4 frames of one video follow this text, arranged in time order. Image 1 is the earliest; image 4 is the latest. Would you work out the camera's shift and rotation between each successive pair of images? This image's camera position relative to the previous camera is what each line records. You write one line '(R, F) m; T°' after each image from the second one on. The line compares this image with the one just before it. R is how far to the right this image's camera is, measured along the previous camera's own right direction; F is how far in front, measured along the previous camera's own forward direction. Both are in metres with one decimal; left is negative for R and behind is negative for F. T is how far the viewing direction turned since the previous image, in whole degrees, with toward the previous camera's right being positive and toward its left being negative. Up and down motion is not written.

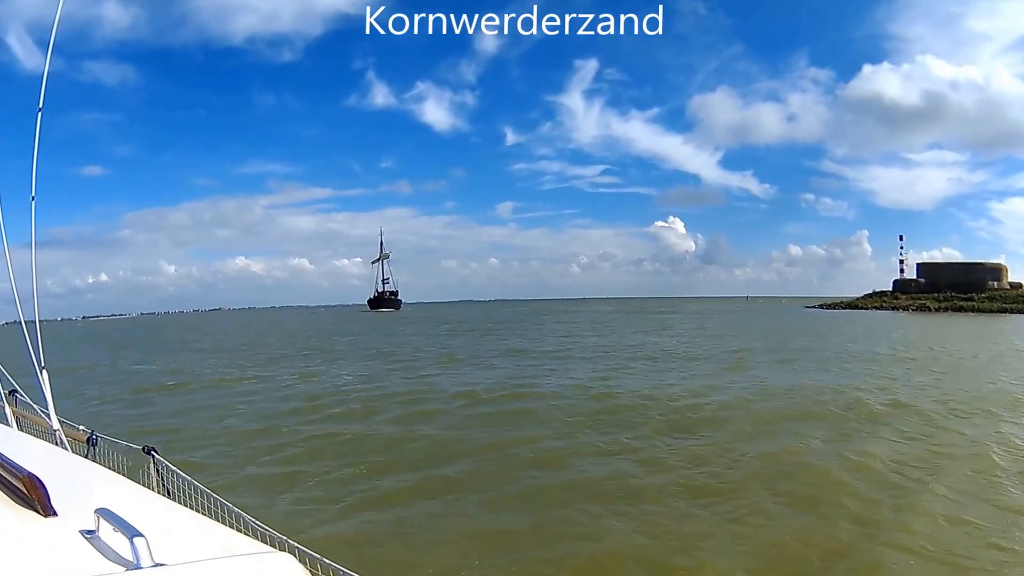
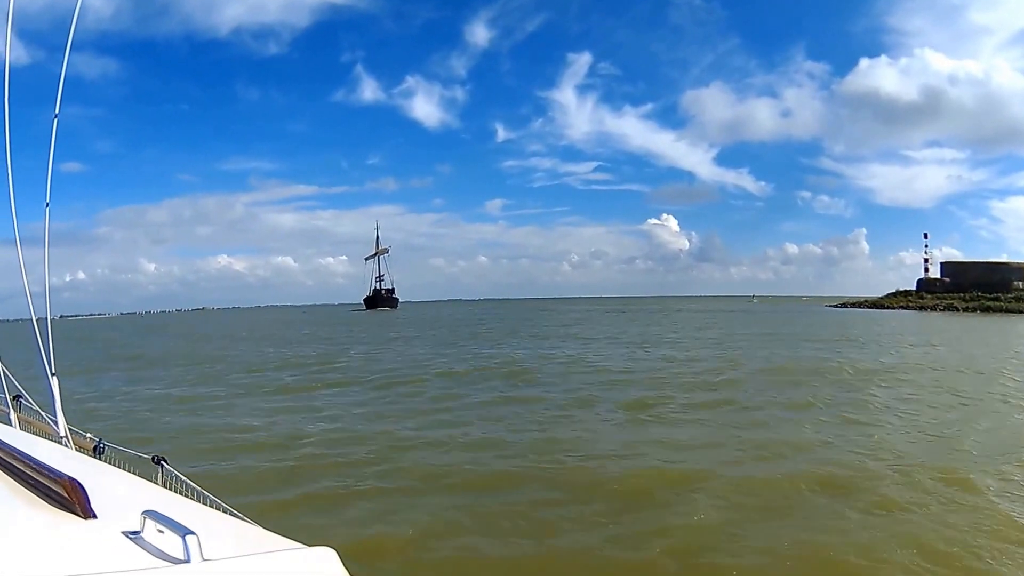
(-1.5, +2.6) m; +2°
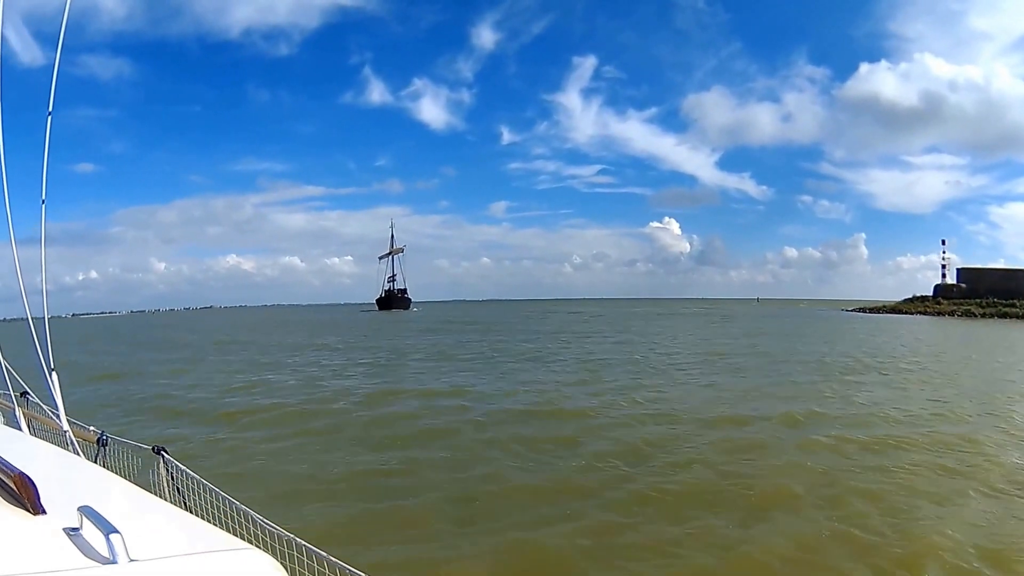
(-0.5, -1.4) m; 0°
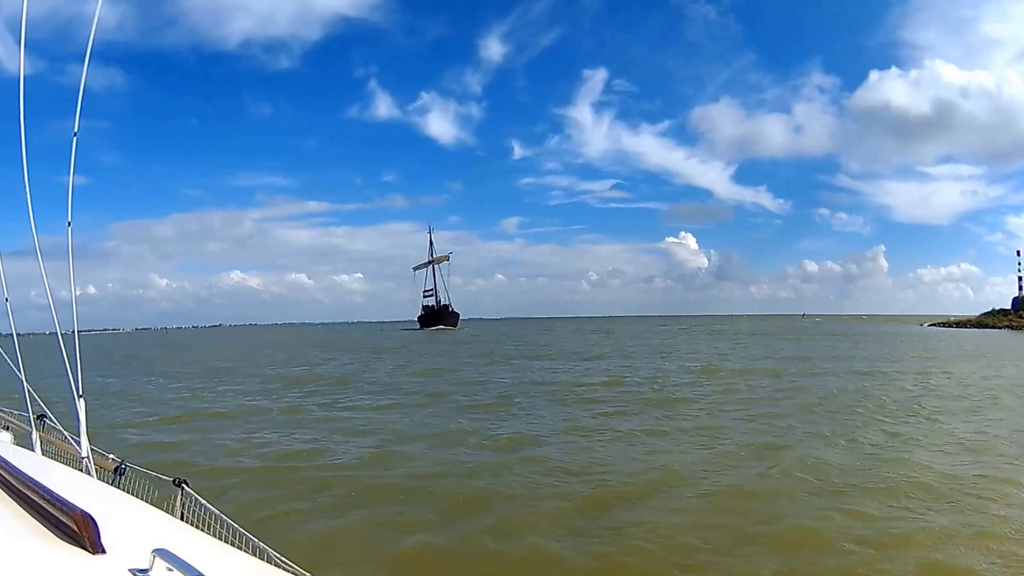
(-4.7, +1.7) m; +1°
